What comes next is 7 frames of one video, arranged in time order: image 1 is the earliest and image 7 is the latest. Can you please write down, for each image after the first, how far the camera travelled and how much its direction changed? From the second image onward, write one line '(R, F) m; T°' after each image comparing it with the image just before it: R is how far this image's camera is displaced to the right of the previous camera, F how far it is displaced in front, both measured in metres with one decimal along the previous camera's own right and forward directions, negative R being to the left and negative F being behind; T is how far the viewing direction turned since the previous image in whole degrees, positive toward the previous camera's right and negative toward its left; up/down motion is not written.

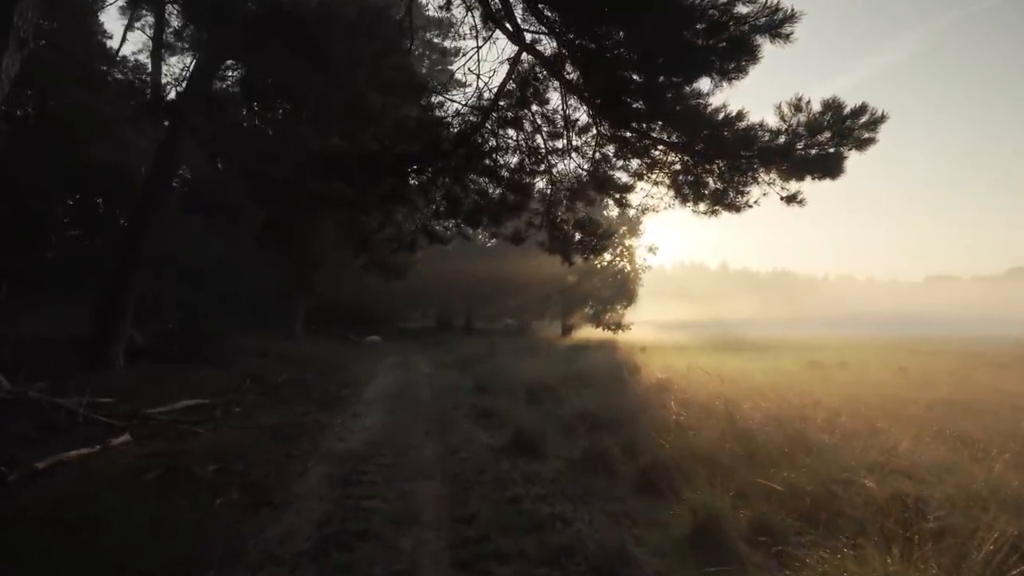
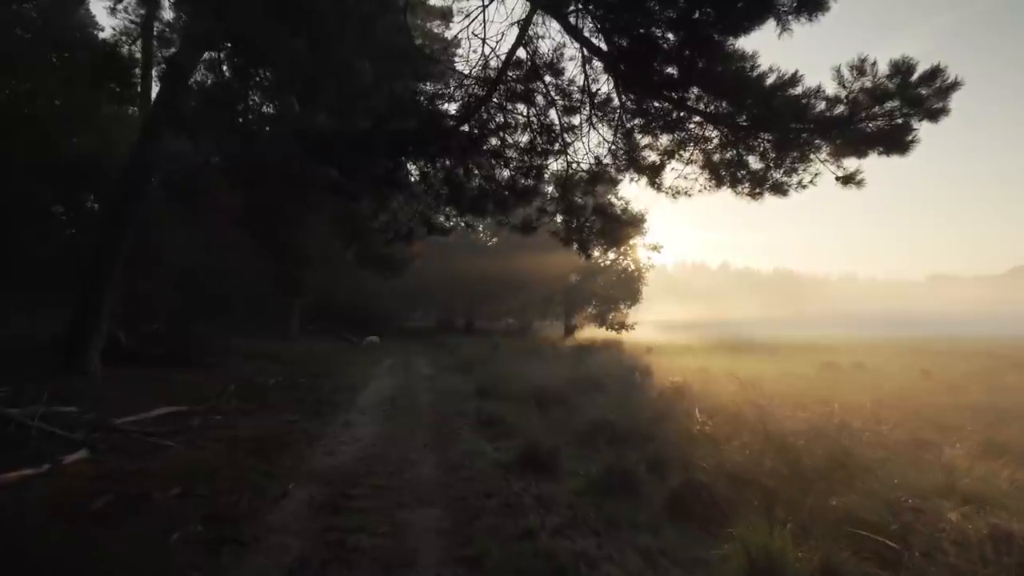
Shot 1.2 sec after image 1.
(-0.1, +1.3) m; 0°
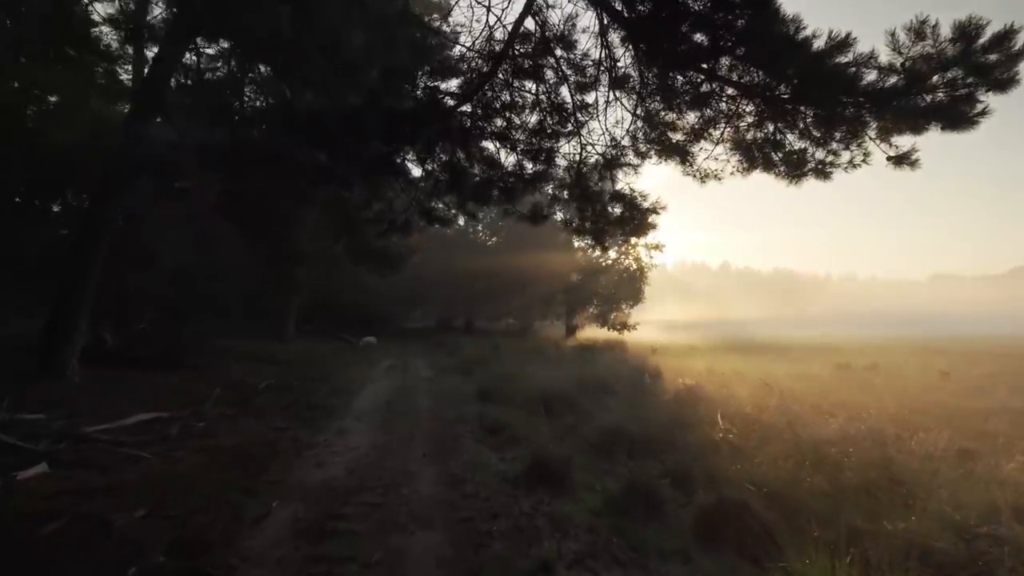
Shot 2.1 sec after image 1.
(-0.1, +0.9) m; 0°
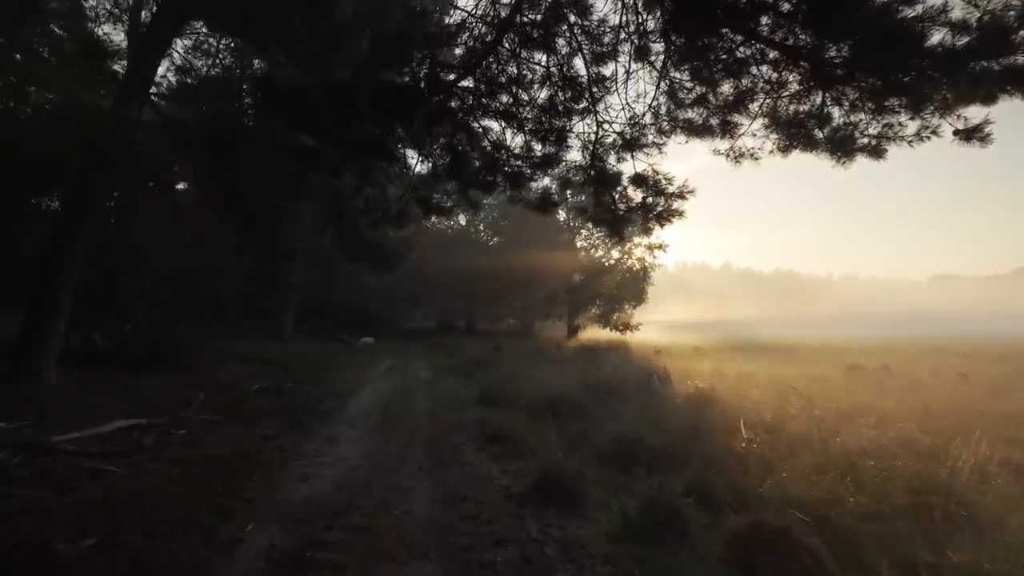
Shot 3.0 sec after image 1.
(0.0, +0.9) m; 0°
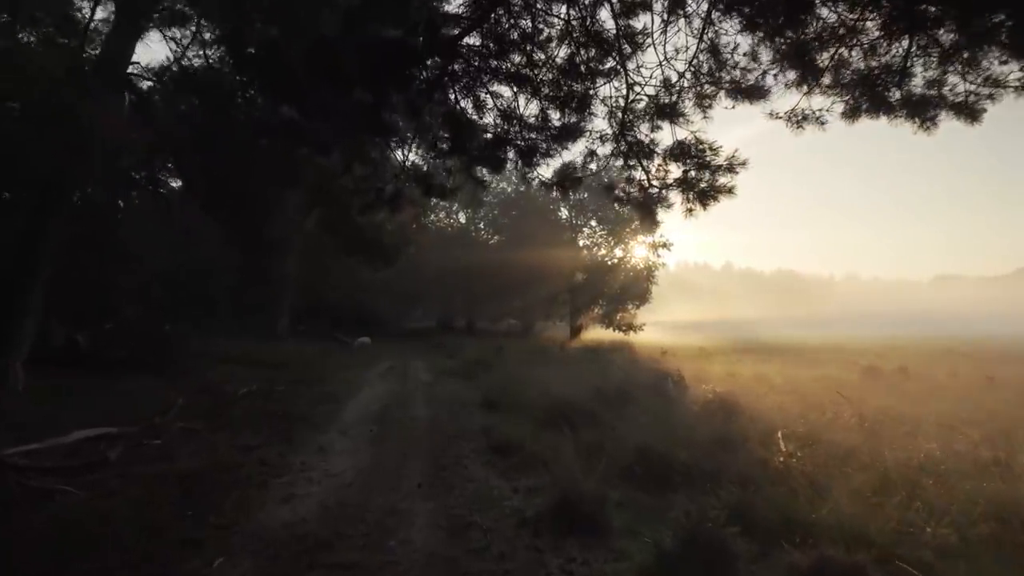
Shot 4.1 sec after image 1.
(-0.1, +1.1) m; 0°
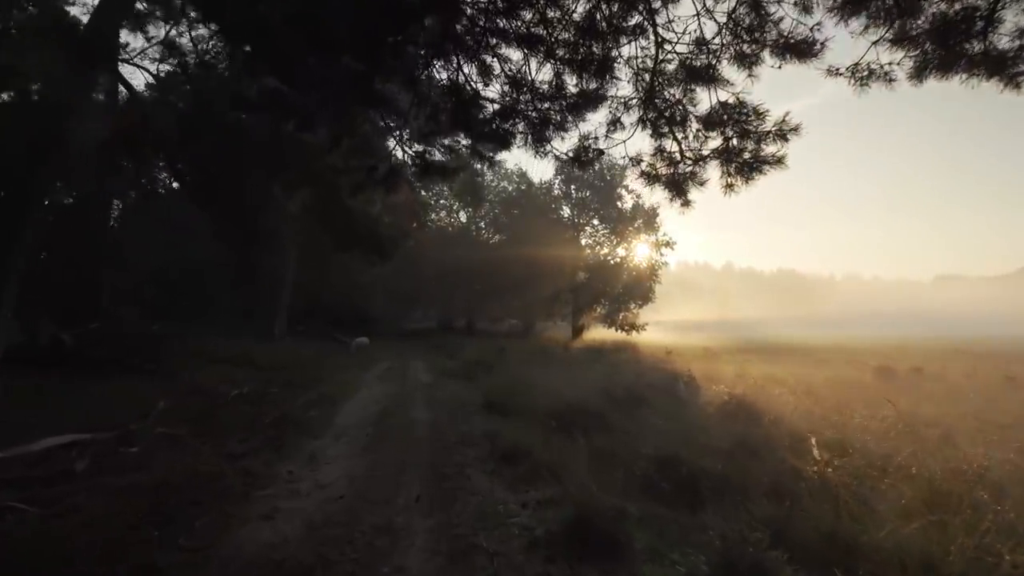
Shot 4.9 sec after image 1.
(0.0, +0.9) m; 0°
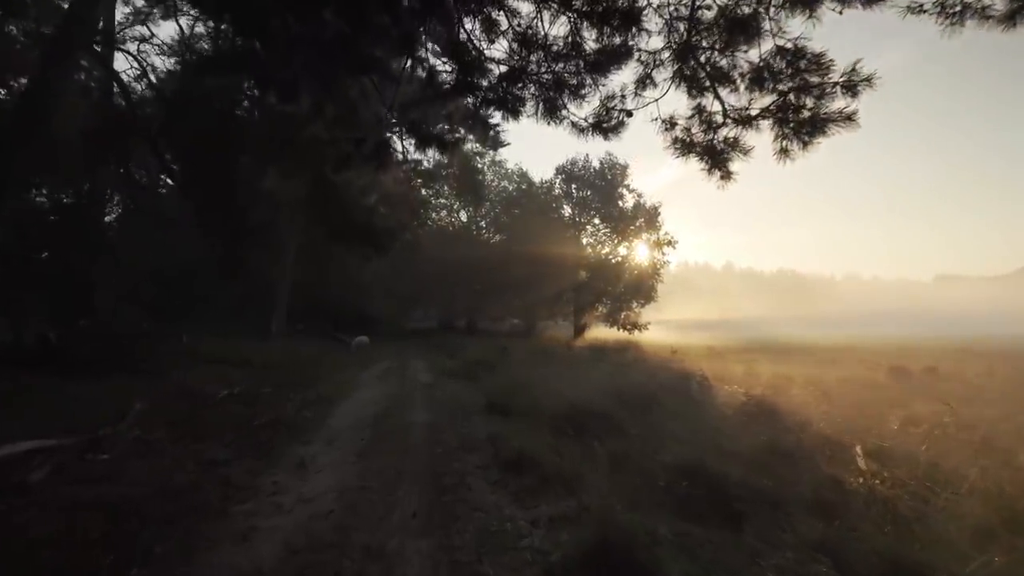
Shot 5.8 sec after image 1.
(0.0, +0.9) m; 0°
